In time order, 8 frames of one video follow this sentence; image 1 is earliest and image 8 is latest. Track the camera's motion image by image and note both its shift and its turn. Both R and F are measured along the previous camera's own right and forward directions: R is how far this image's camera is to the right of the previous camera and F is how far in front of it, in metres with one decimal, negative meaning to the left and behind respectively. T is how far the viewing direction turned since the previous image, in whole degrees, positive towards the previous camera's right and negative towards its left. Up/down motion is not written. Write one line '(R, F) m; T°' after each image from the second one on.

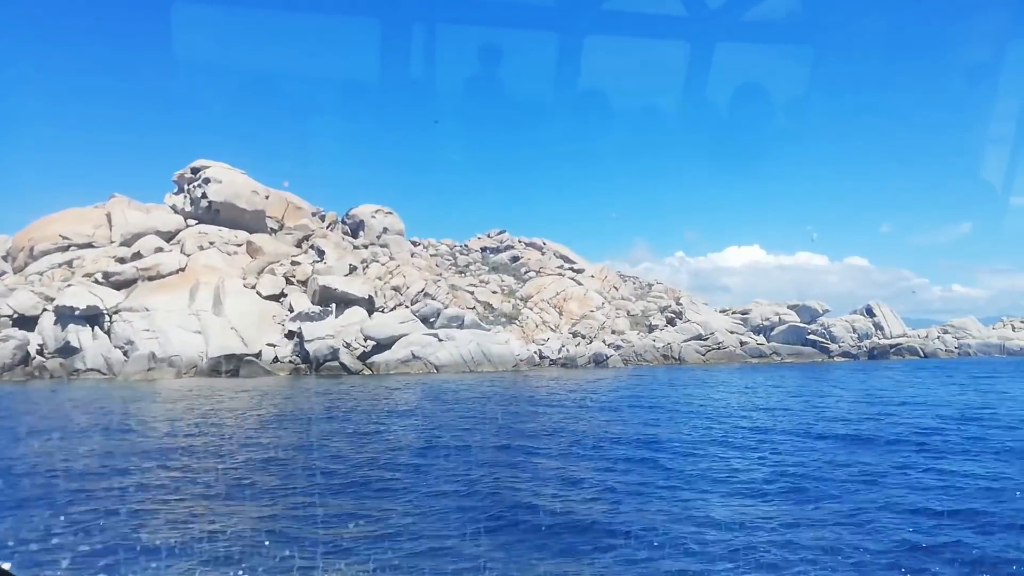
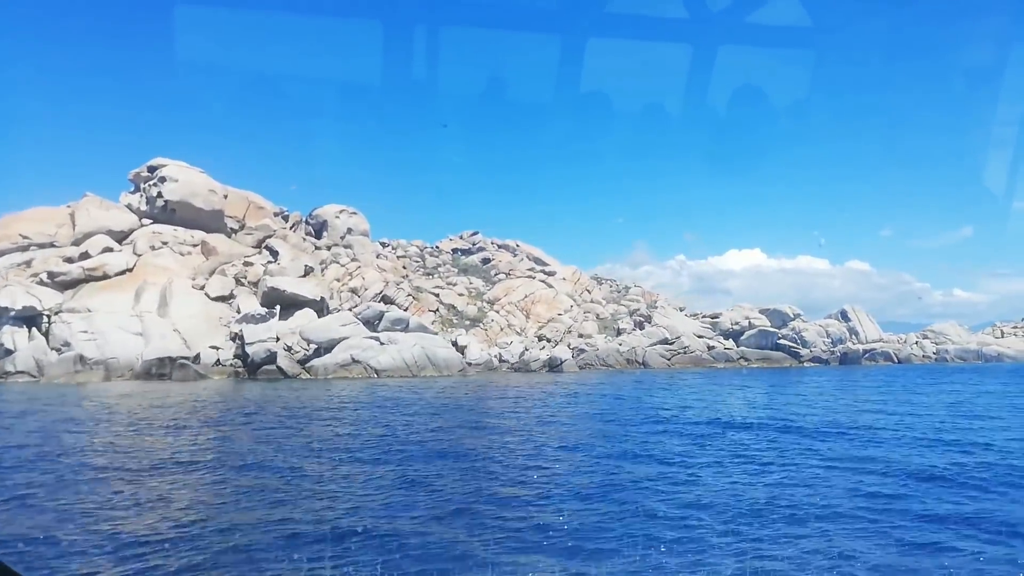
(+2.6, +1.0) m; 0°
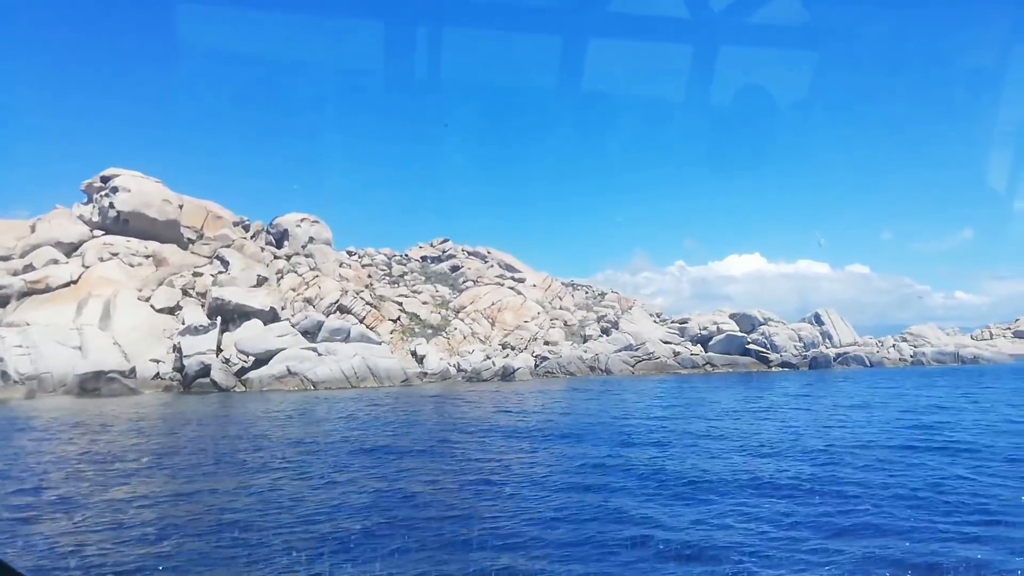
(+2.6, +1.0) m; 0°
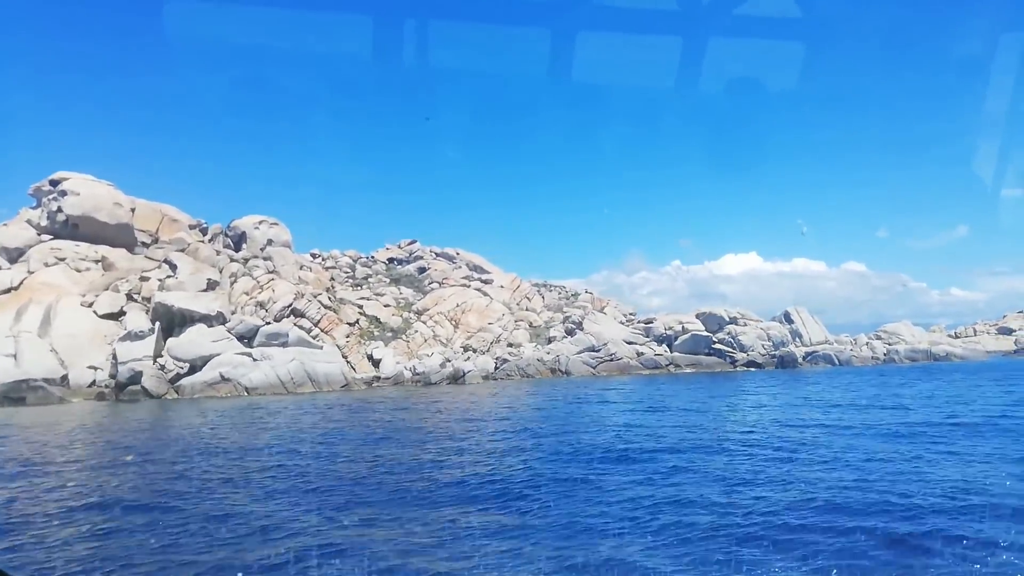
(+2.4, +0.9) m; 0°
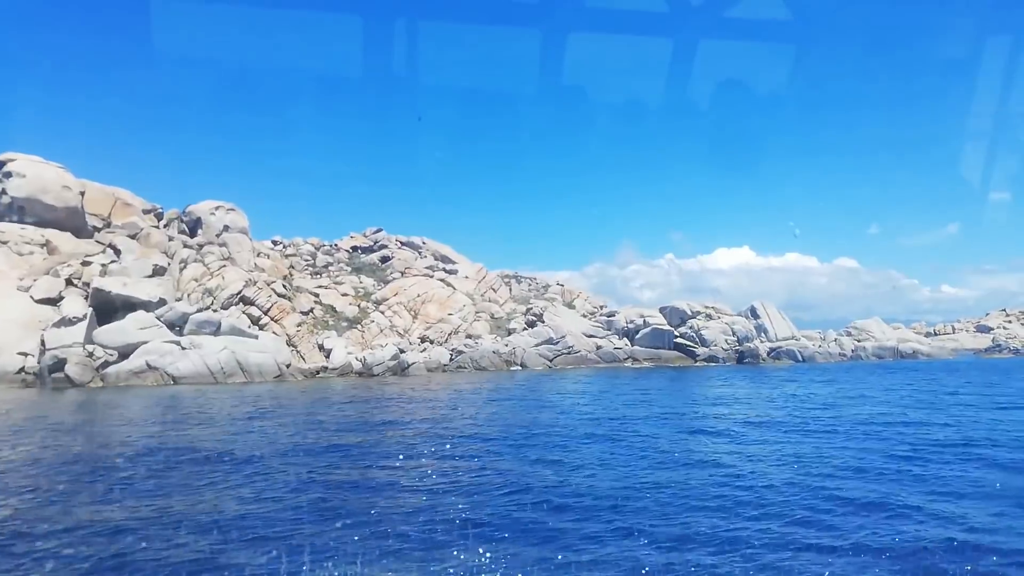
(+2.3, +0.9) m; +1°
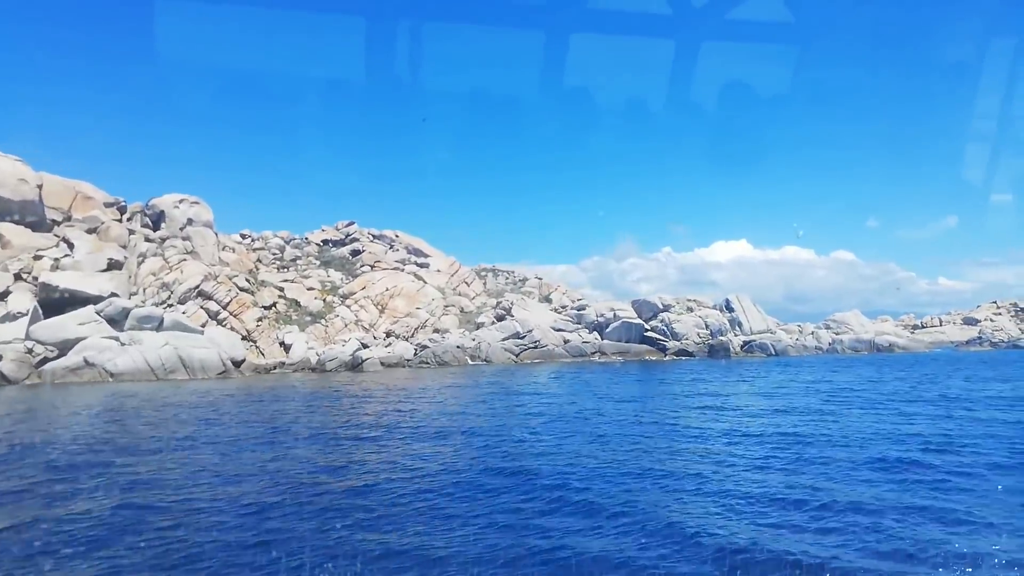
(+2.0, +0.8) m; 0°
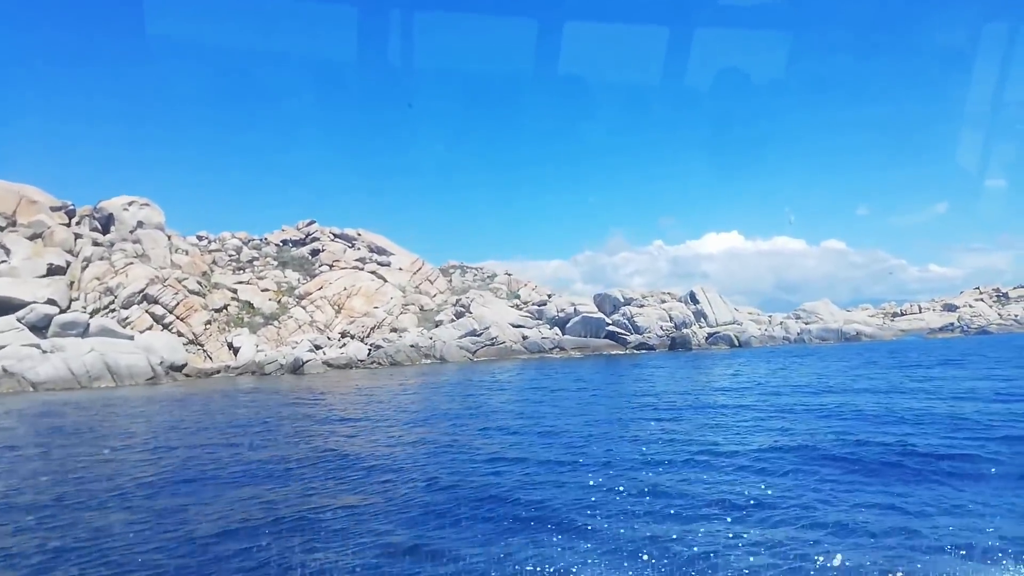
(+2.3, +0.9) m; +1°
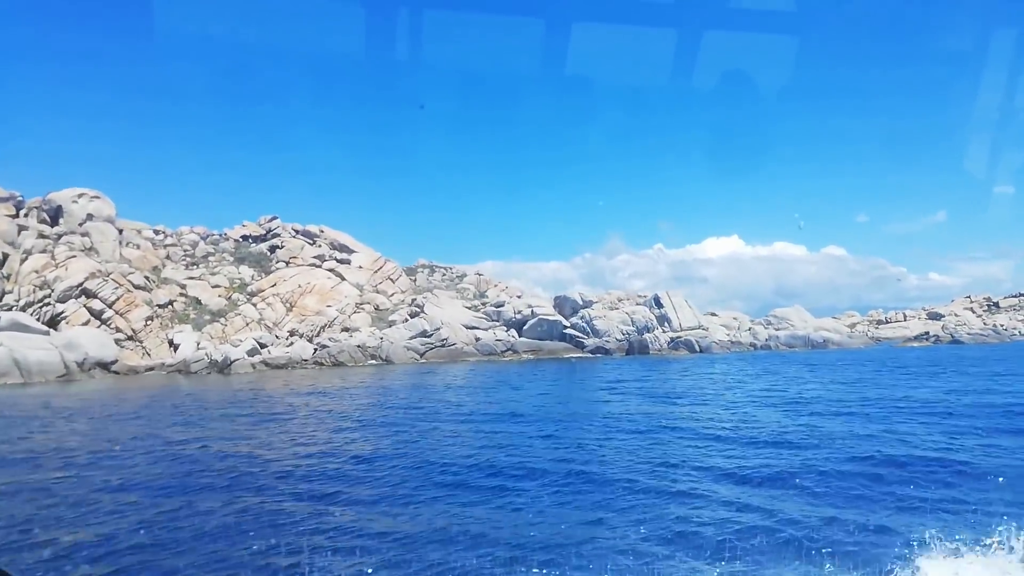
(+2.9, +1.1) m; 0°
